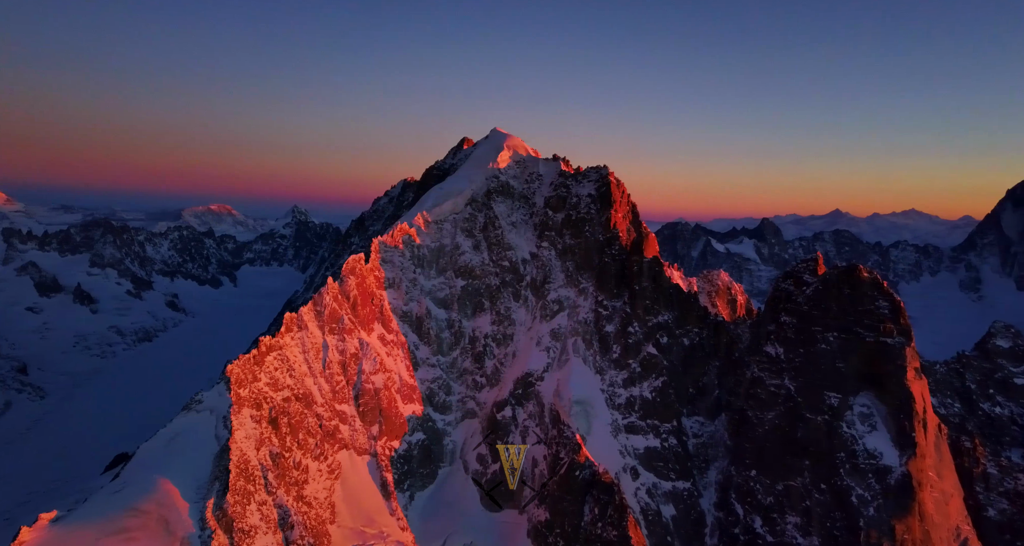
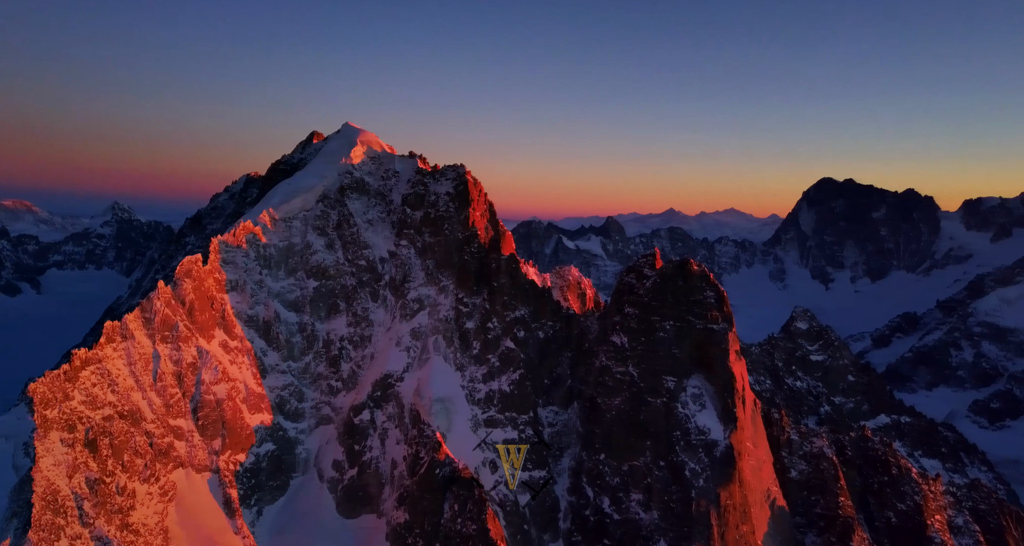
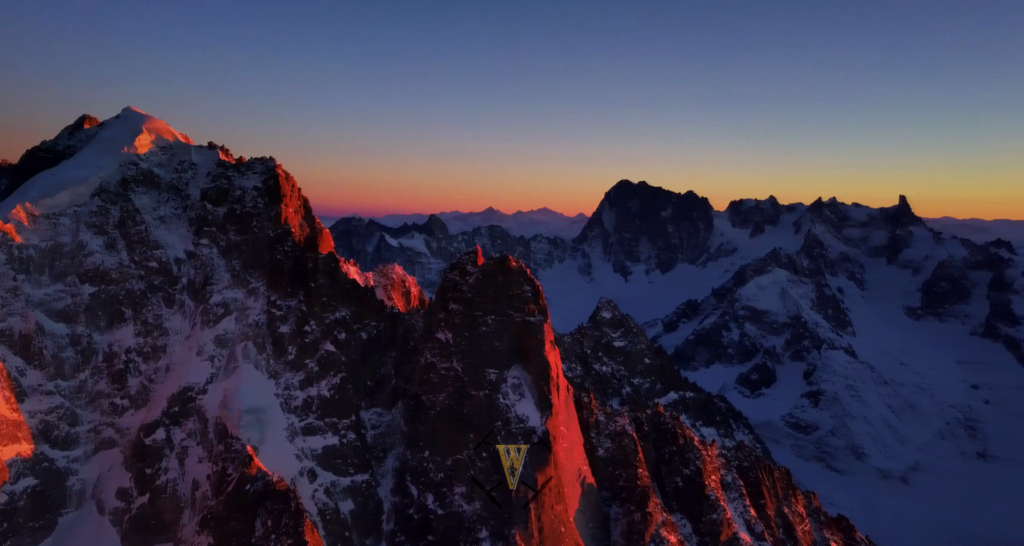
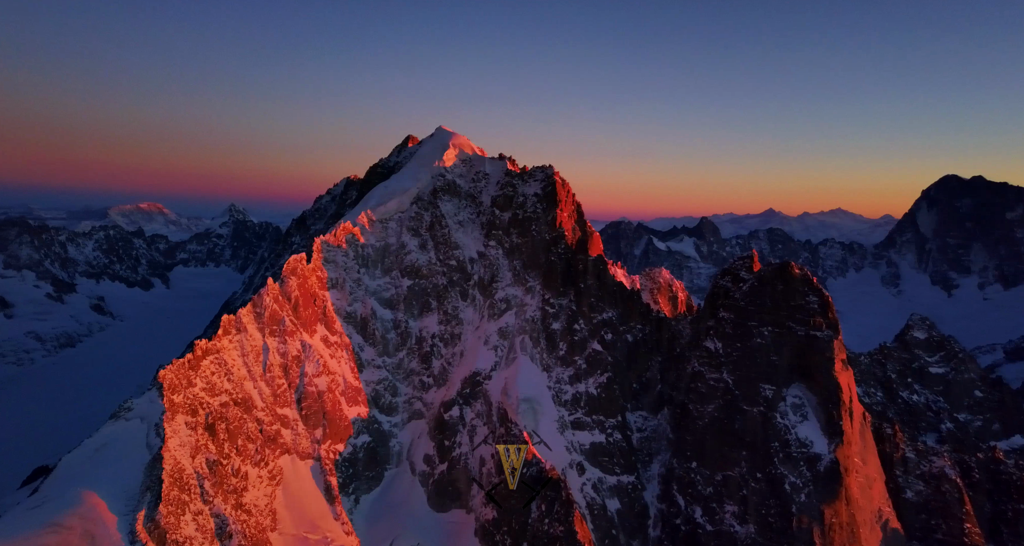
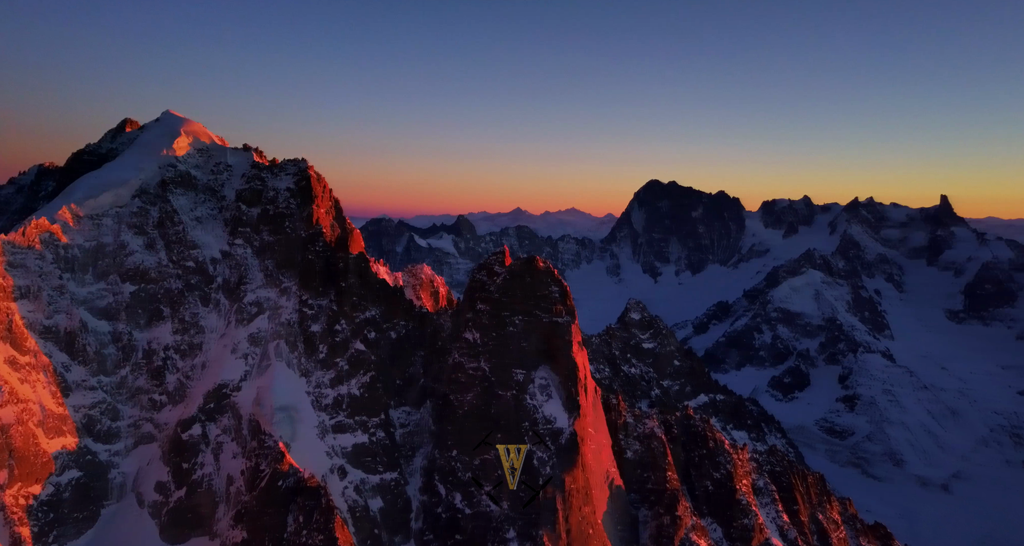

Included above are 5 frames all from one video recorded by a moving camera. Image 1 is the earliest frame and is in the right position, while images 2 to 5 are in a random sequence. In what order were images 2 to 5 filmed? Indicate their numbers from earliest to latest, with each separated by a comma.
4, 2, 5, 3
